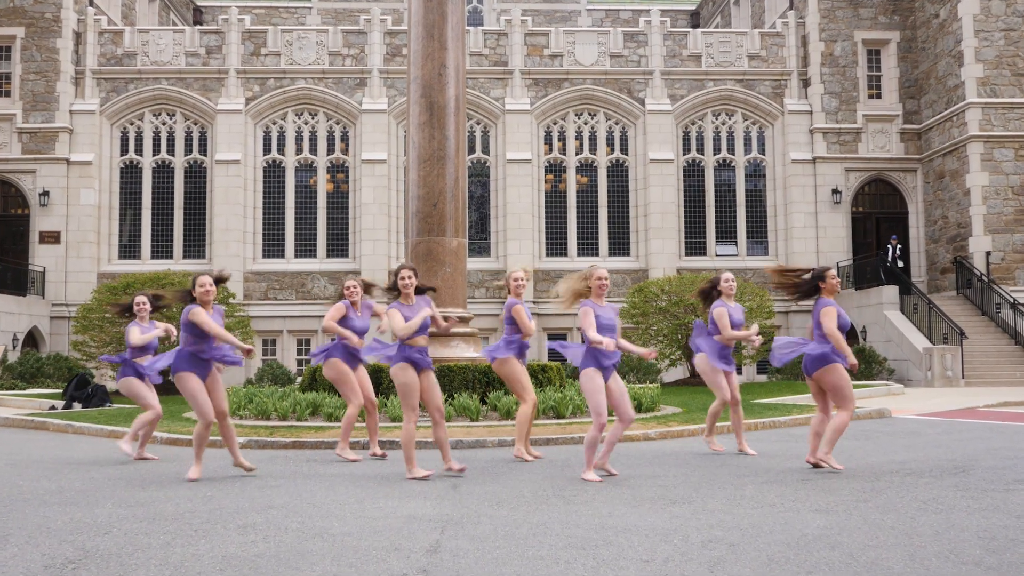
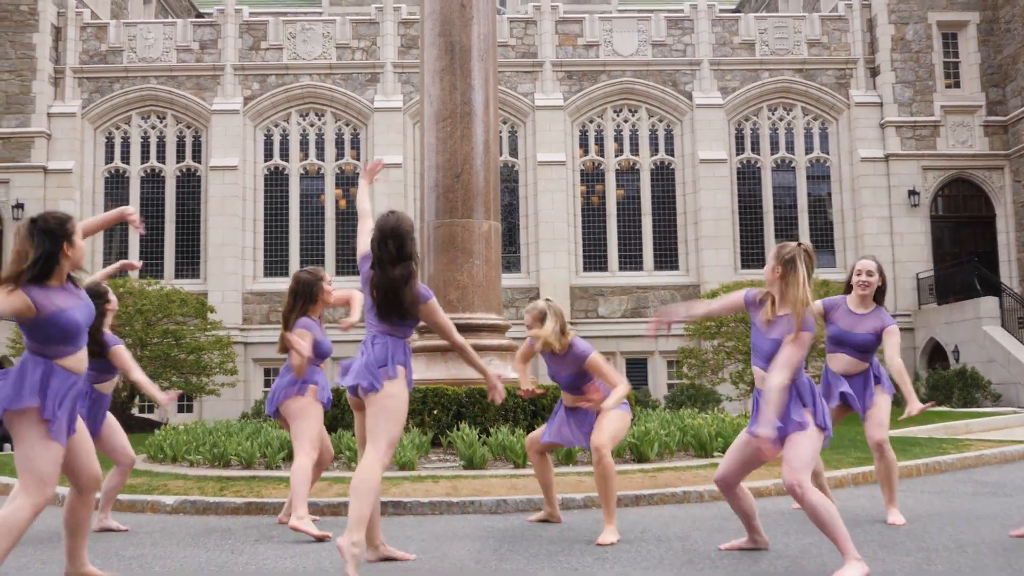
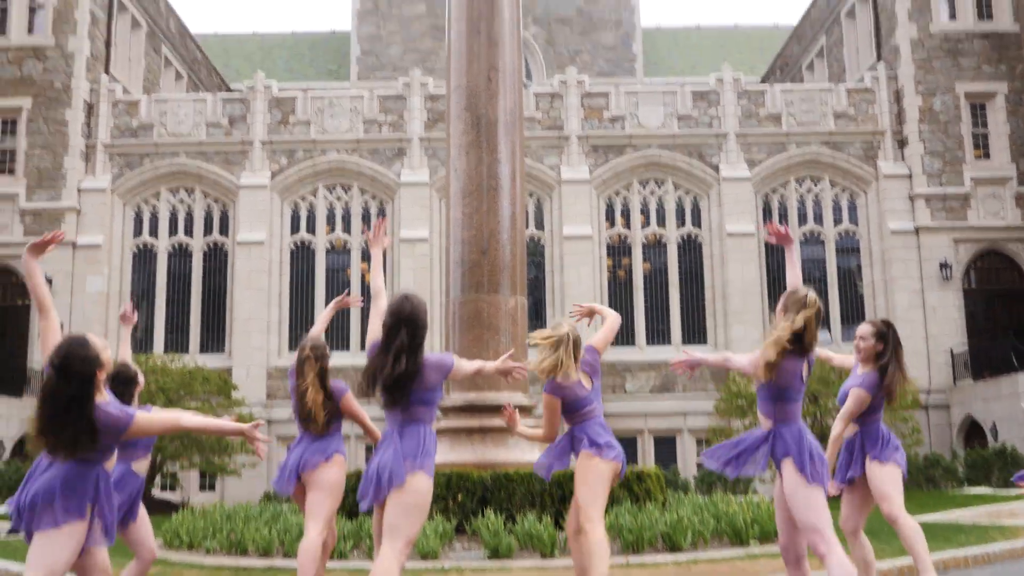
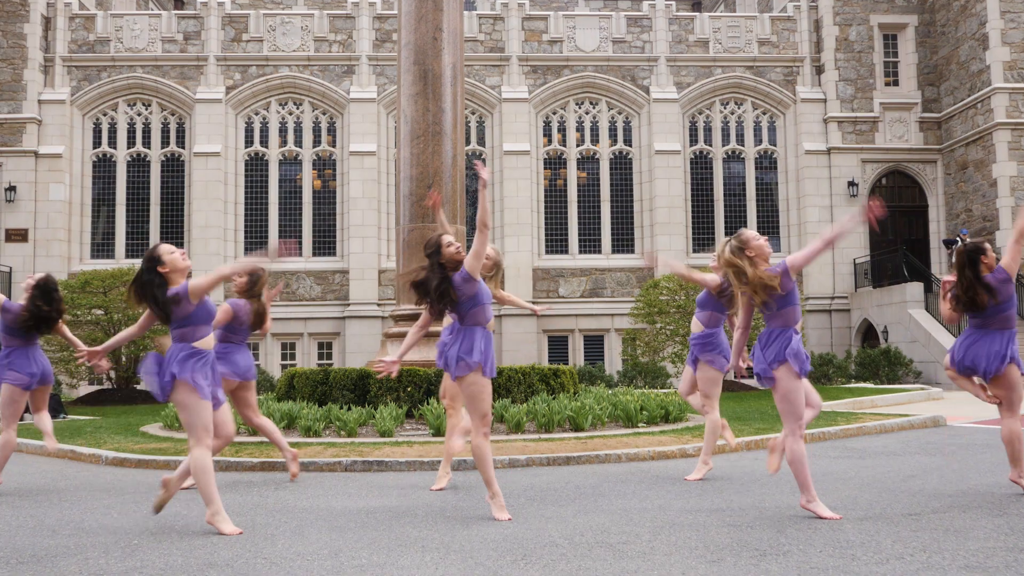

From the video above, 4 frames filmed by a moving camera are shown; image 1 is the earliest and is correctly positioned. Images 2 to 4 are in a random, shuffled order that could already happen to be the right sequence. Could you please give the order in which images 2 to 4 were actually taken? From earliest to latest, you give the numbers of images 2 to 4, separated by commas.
4, 2, 3
